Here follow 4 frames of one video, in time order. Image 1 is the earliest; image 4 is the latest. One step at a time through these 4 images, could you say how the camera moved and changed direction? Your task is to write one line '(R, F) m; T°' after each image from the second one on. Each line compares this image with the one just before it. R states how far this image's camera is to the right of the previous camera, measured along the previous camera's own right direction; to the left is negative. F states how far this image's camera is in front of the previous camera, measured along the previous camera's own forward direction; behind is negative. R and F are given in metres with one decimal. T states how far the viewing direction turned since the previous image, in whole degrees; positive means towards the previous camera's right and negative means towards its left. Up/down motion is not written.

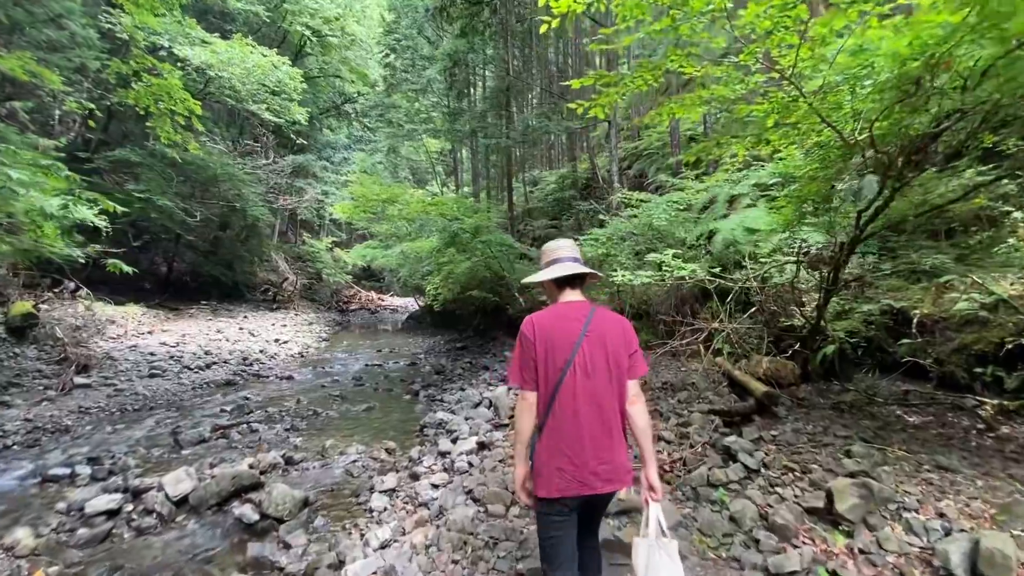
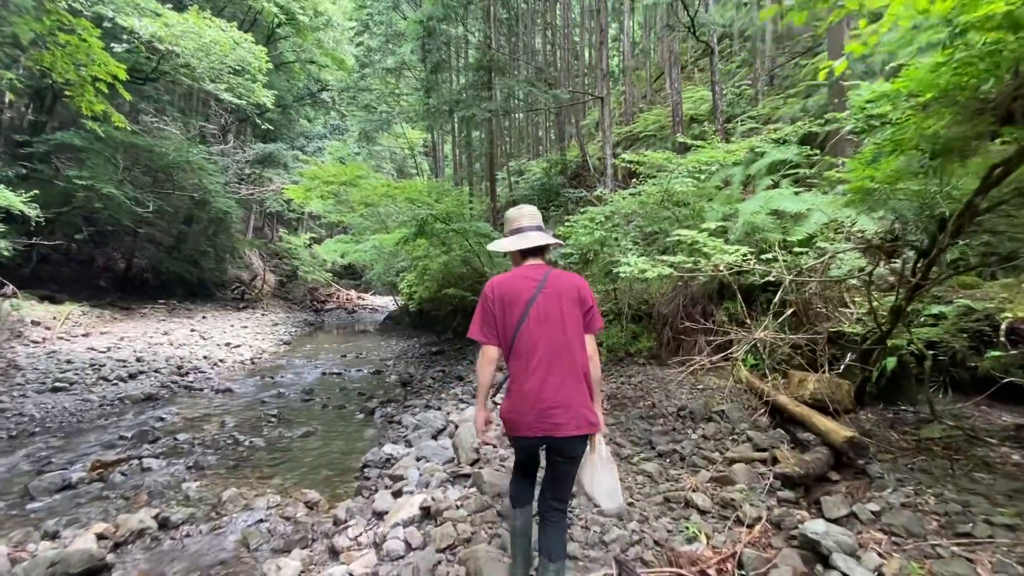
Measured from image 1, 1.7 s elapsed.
(+0.2, +1.5) m; +1°
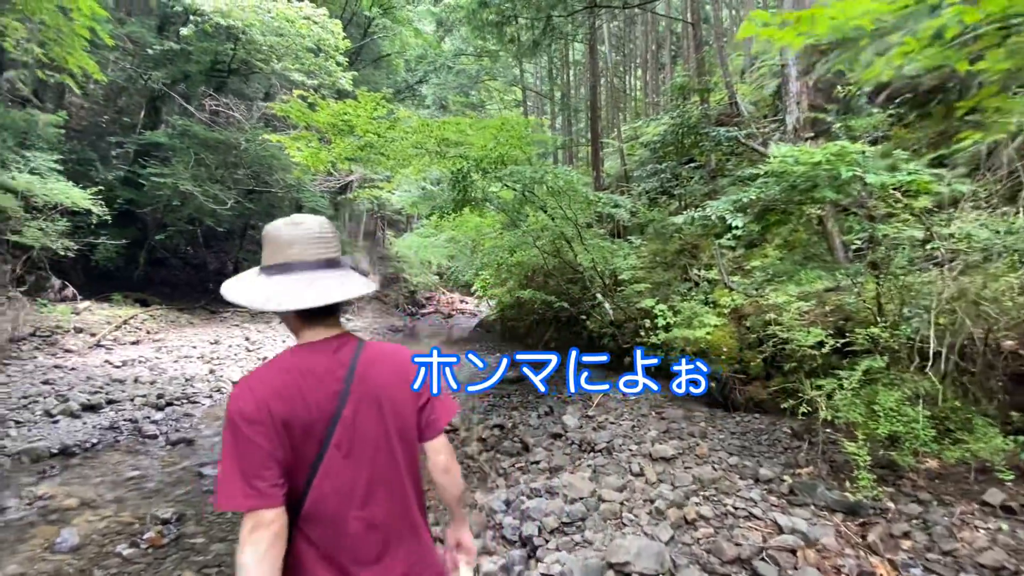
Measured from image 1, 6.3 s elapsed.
(+0.1, +4.1) m; -14°
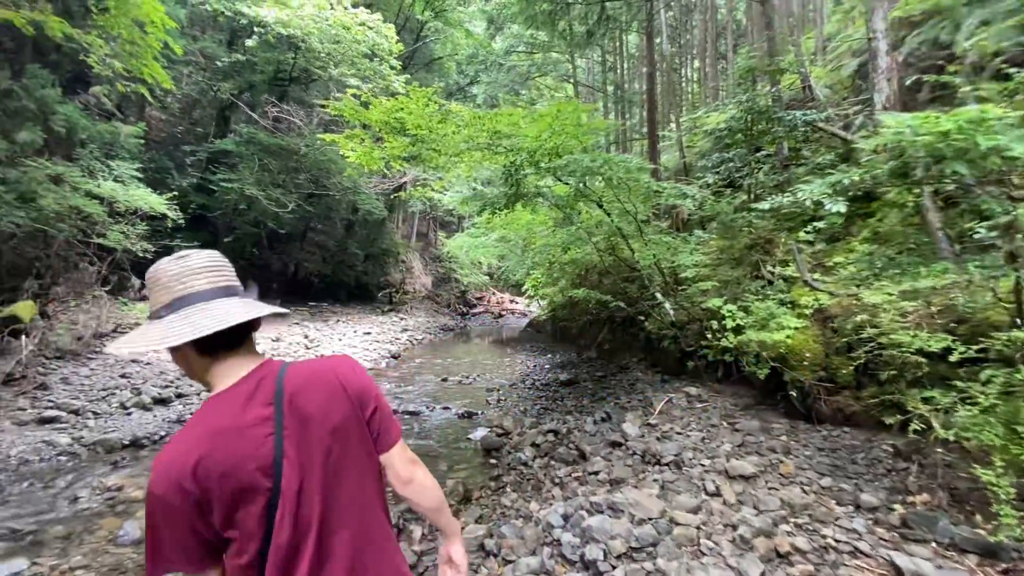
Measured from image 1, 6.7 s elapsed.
(-0.1, +0.3) m; -6°
